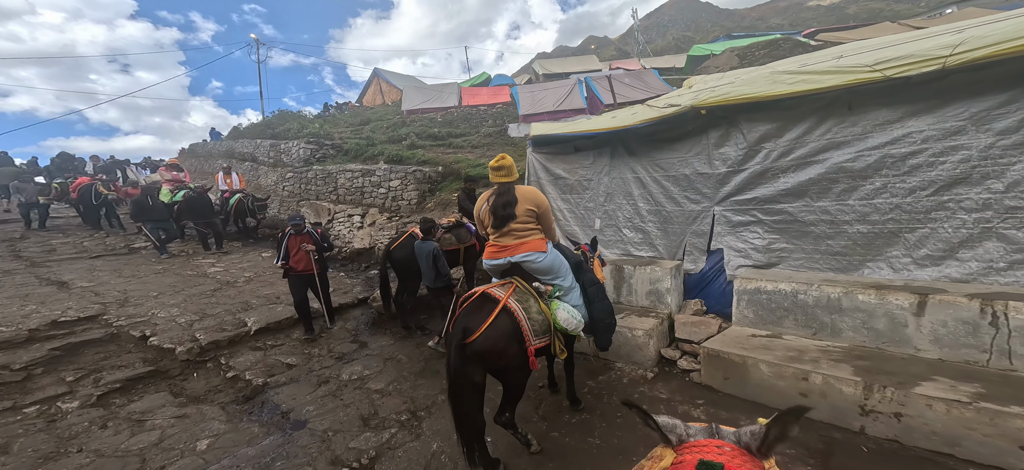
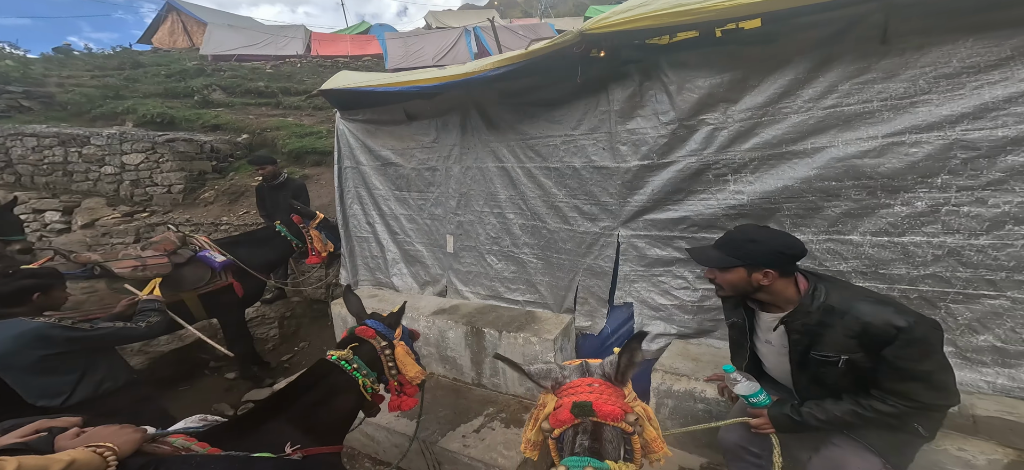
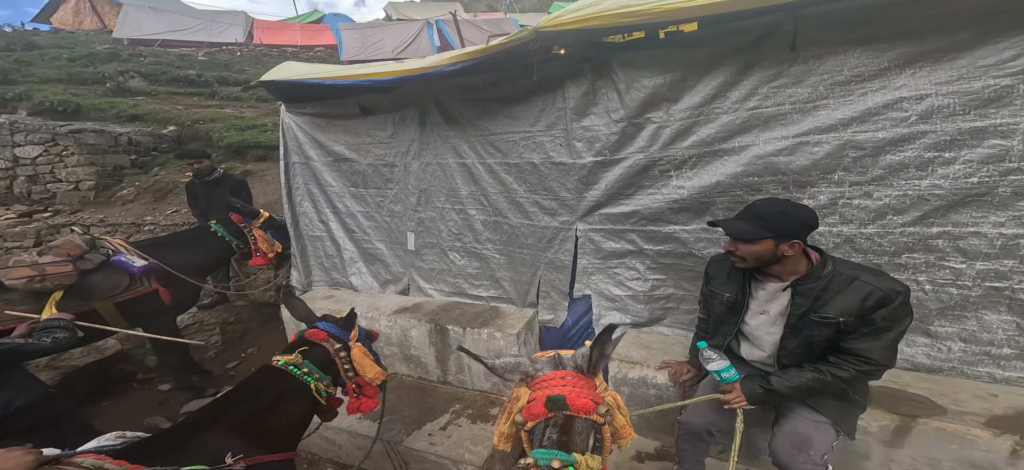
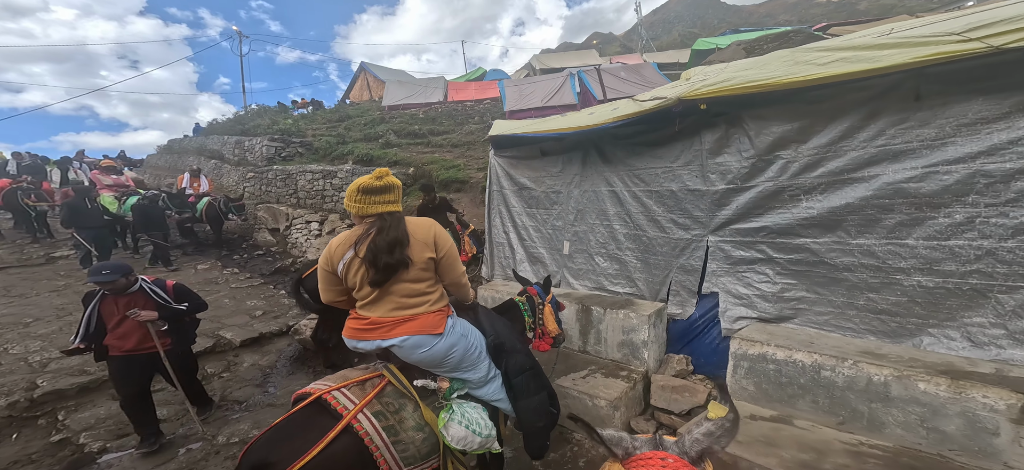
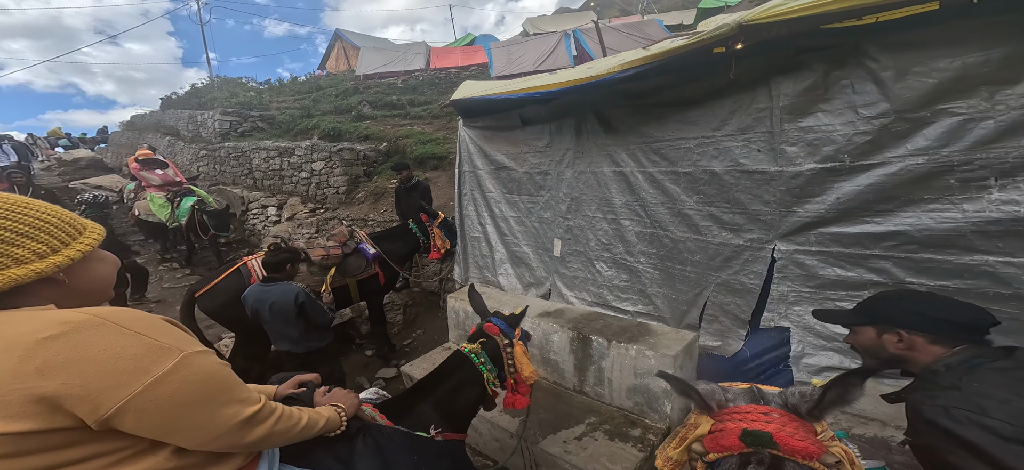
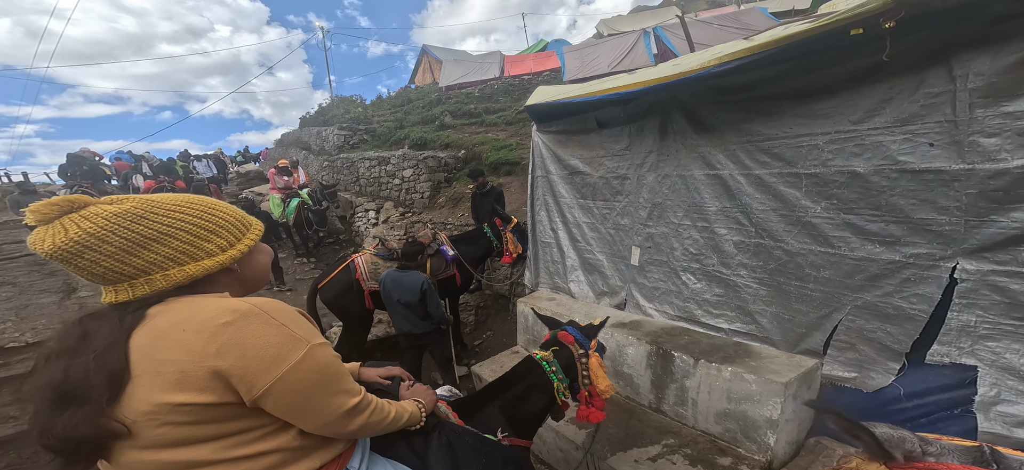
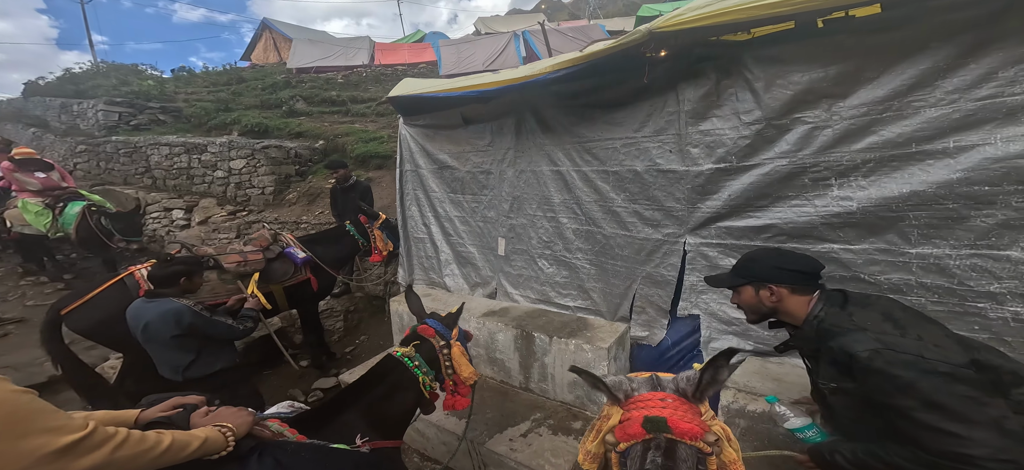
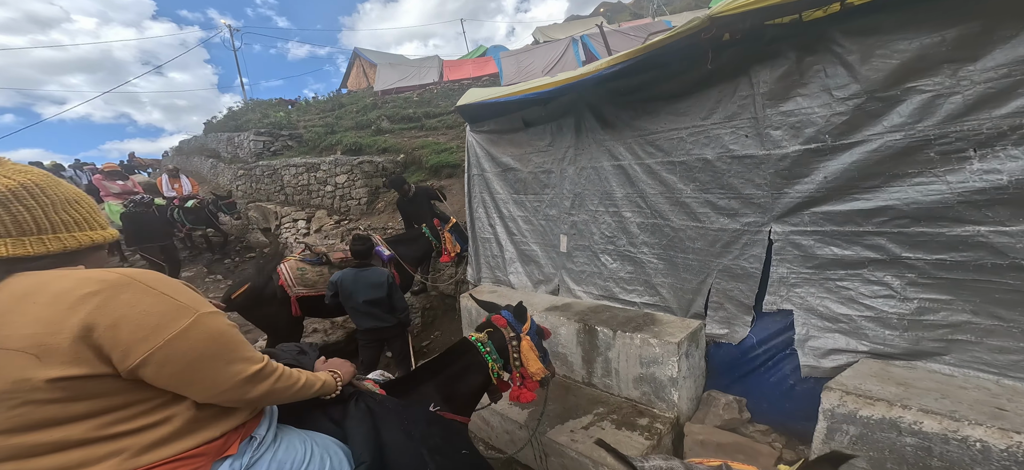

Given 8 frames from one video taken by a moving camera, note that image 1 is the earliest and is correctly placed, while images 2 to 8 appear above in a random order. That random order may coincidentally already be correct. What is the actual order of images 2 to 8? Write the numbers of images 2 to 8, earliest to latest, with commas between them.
4, 8, 6, 5, 7, 2, 3
